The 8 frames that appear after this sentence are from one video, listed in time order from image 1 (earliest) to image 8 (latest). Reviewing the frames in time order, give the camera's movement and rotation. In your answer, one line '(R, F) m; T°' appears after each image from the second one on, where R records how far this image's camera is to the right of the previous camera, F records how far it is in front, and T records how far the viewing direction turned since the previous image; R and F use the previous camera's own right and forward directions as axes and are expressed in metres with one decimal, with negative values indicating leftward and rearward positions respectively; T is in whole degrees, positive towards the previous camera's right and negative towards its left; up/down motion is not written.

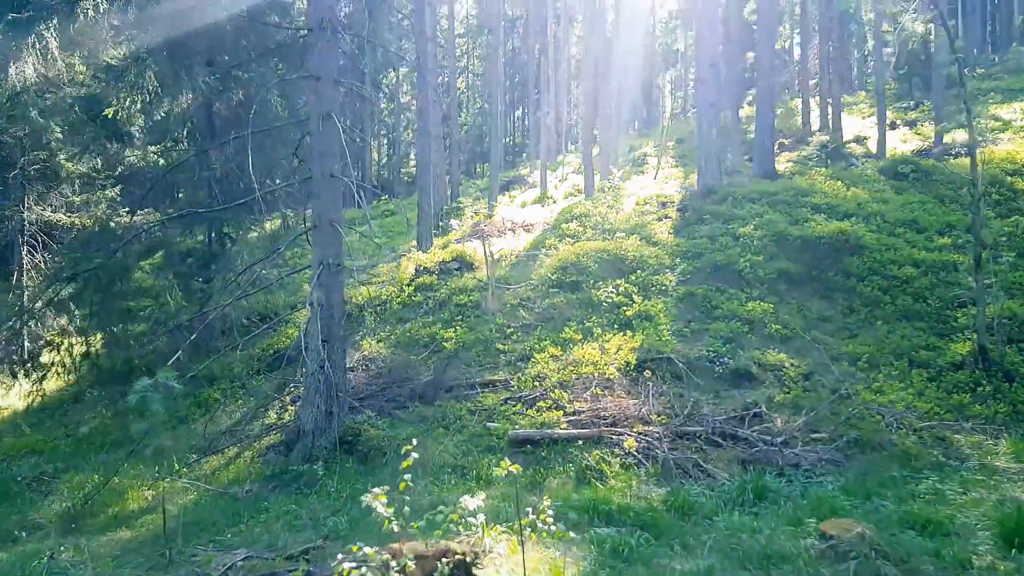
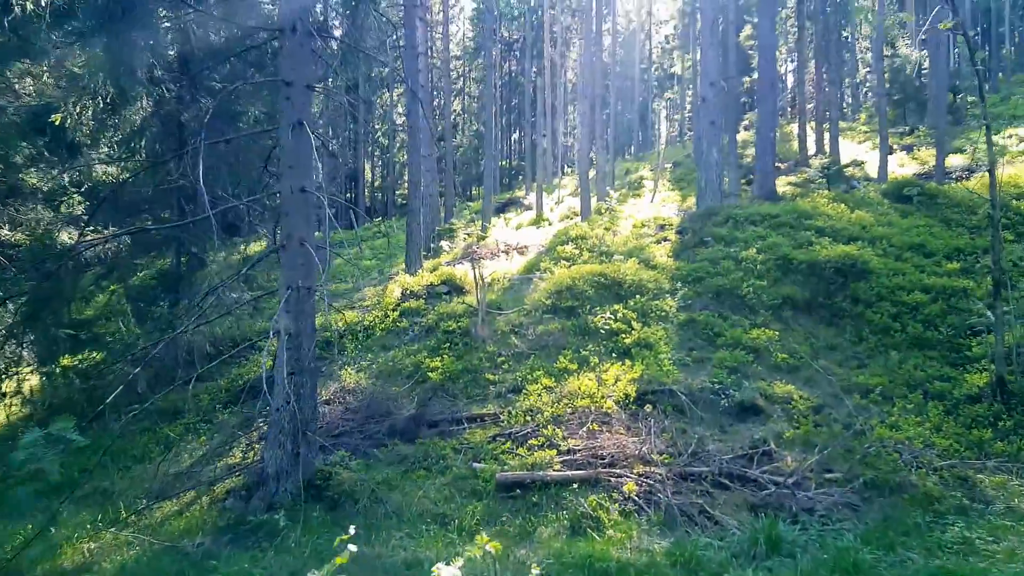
(+0.1, +0.5) m; 0°
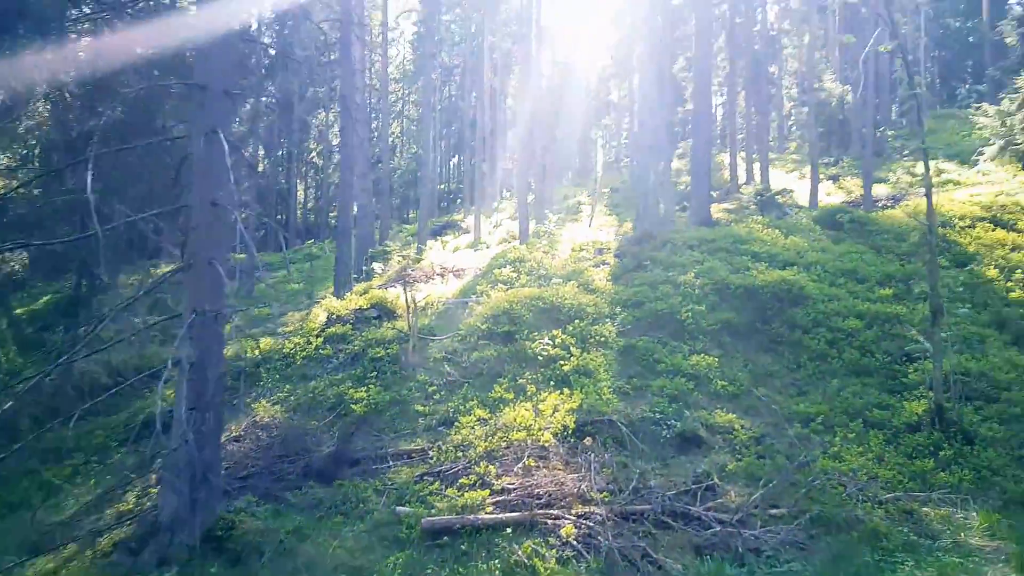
(+0.1, +0.4) m; +5°
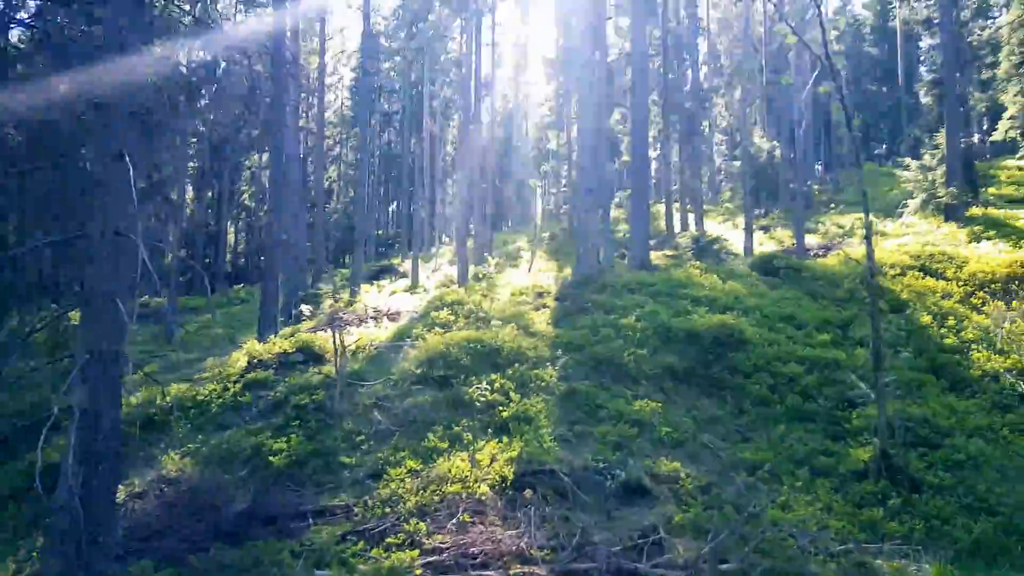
(0.0, +0.4) m; +5°
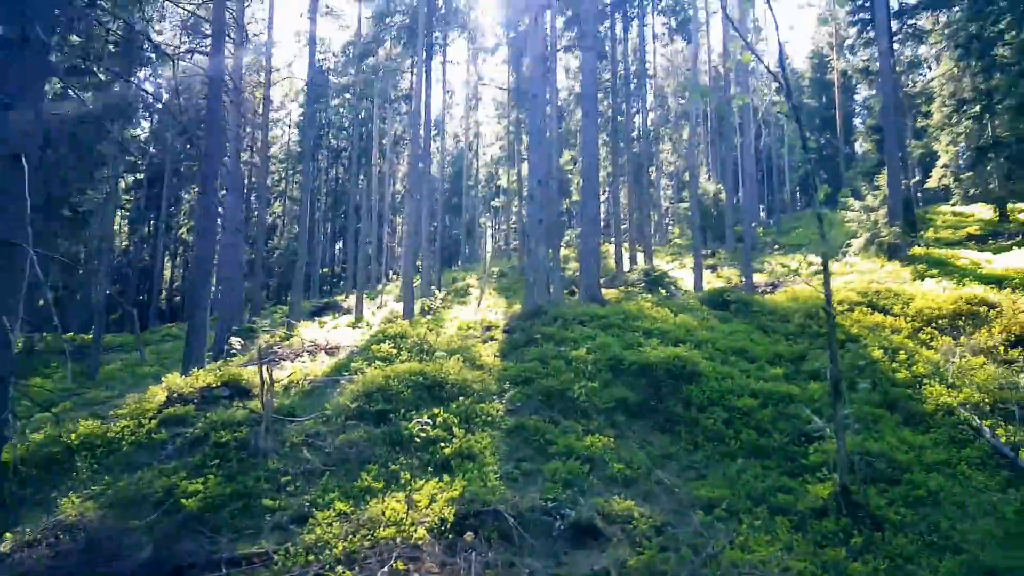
(+0.1, +0.4) m; +4°
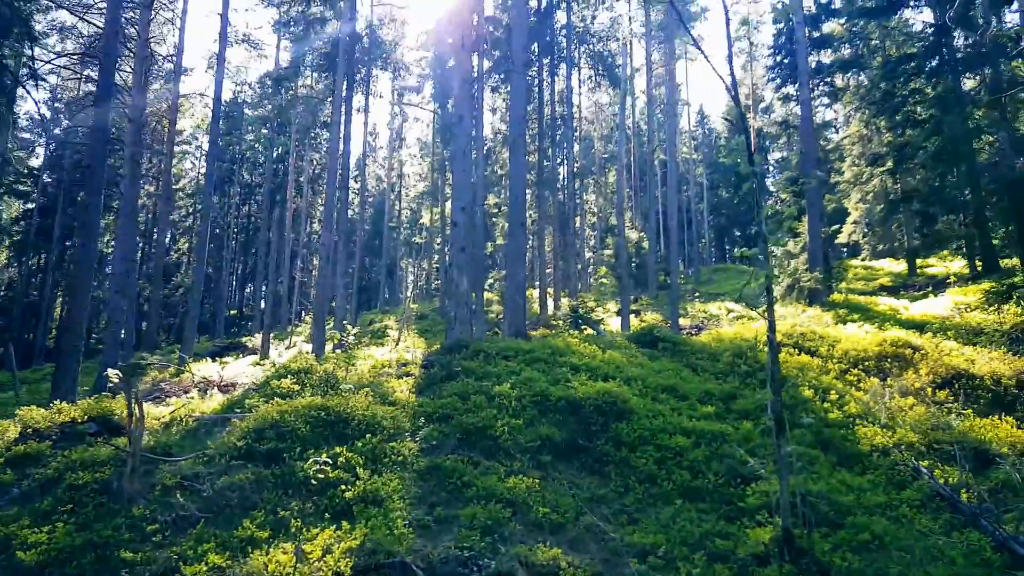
(0.0, +0.7) m; +6°
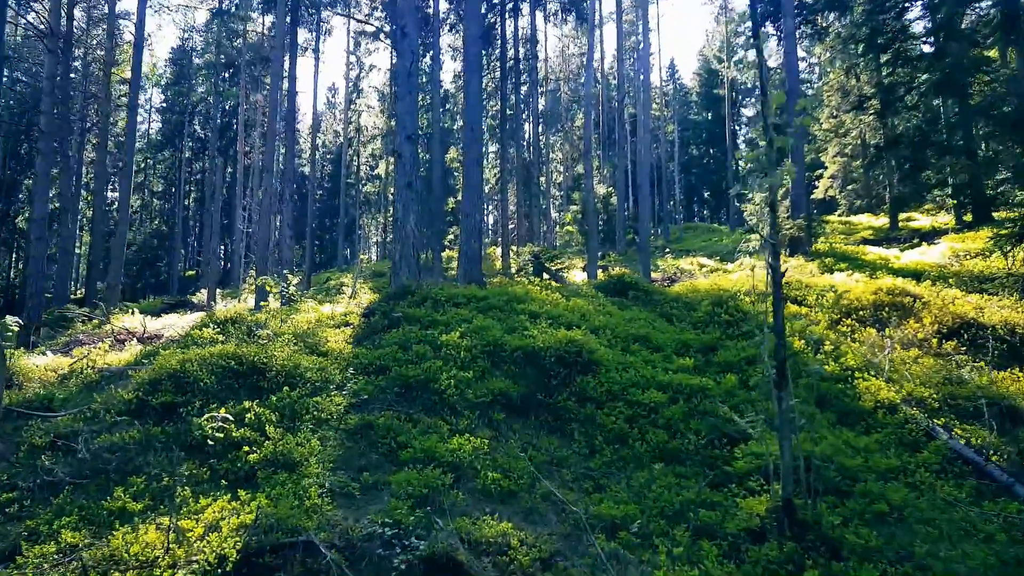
(+0.2, +1.2) m; +2°
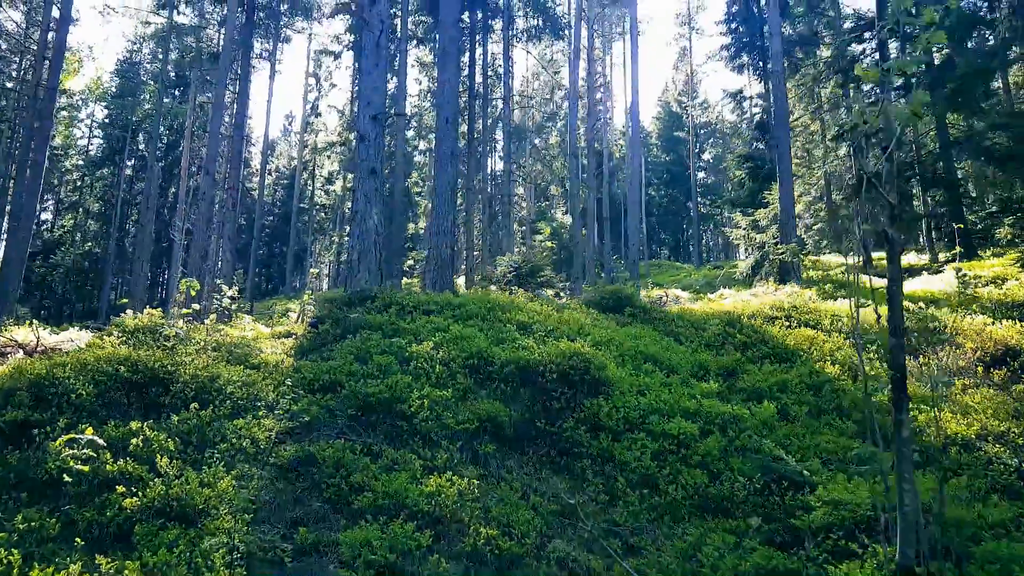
(-0.3, +1.6) m; +4°
